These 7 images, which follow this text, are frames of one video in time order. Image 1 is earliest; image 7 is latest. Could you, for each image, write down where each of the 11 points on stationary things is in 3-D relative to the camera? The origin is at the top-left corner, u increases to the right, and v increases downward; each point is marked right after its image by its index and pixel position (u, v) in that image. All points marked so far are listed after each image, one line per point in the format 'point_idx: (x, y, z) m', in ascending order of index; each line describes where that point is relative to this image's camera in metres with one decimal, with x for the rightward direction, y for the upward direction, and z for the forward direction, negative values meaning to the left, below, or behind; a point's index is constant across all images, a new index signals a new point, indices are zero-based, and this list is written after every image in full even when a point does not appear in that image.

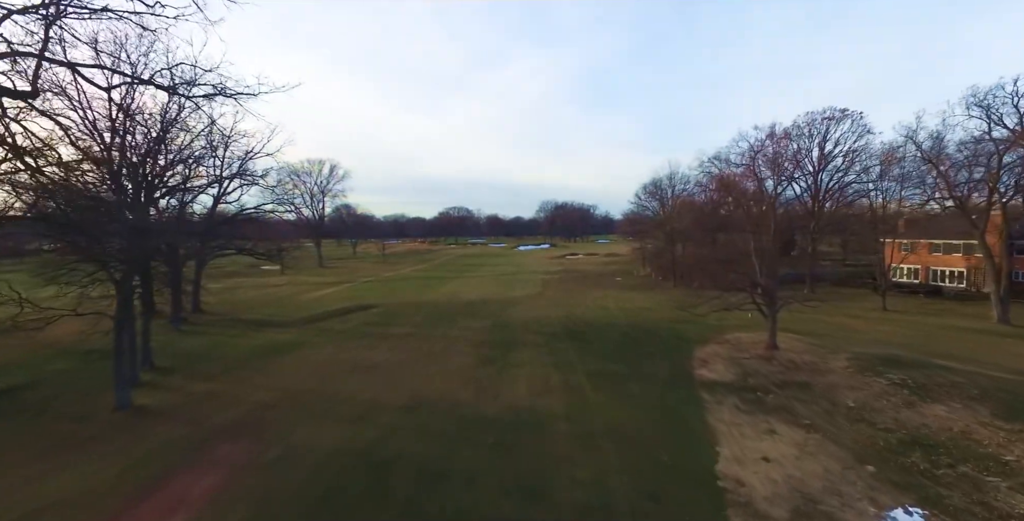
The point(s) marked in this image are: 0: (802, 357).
0: (+8.9, -3.0, +13.7) m
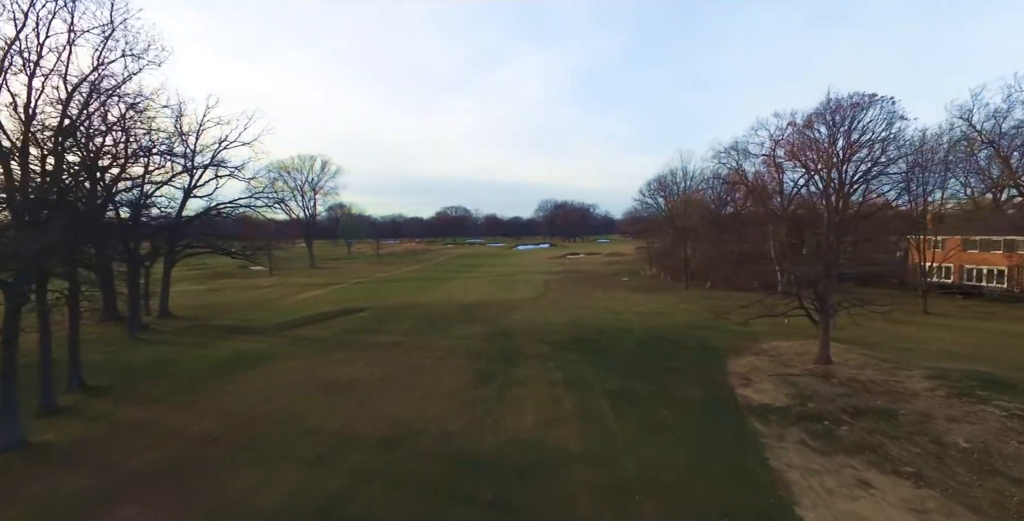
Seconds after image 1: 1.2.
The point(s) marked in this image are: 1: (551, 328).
0: (+9.0, -2.9, +11.3) m
1: (+1.7, -3.0, +19.9) m
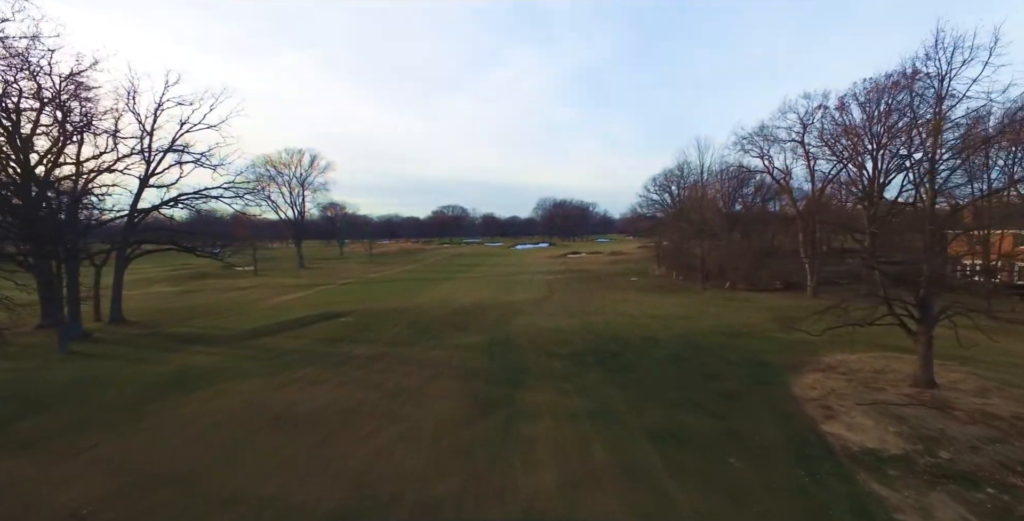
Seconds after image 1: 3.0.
0: (+9.1, -2.7, +8.4) m
1: (+1.9, -2.9, +16.9) m
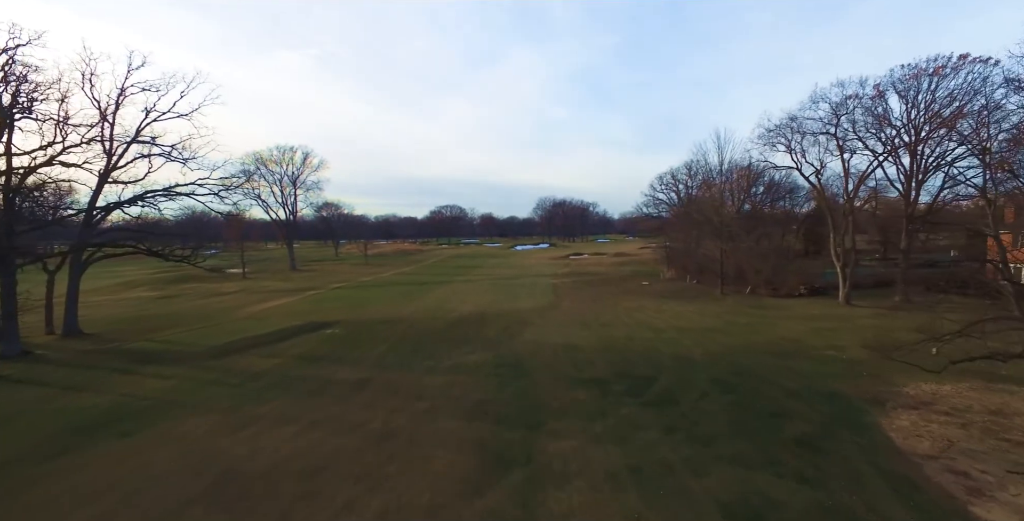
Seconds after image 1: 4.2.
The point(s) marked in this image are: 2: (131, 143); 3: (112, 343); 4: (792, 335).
0: (+9.5, -2.9, +6.0) m
1: (+2.2, -3.1, +14.5) m
2: (-16.8, +5.2, +19.9) m
3: (-15.6, -3.2, +17.5) m
4: (+10.7, -2.9, +17.3) m
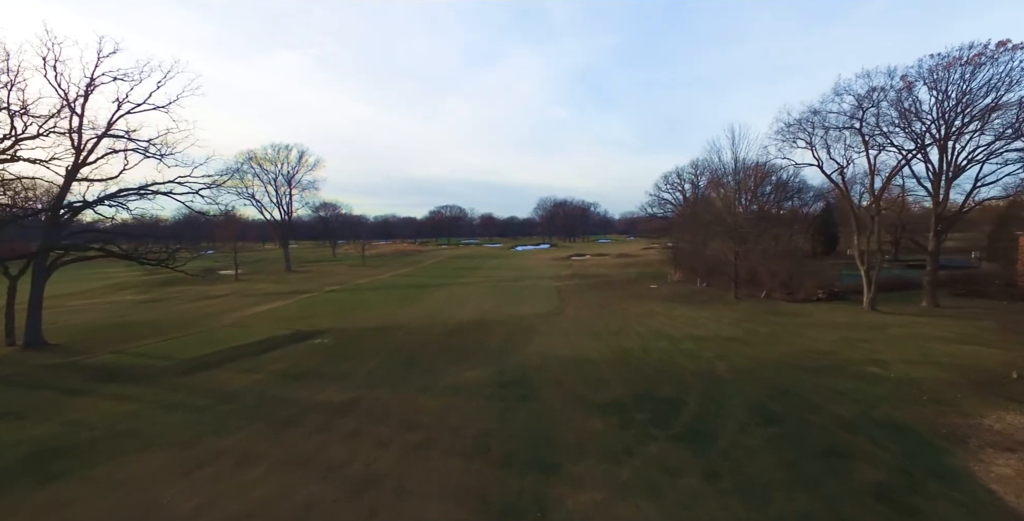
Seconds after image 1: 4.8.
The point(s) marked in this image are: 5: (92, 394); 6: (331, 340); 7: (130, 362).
0: (+9.6, -3.1, +4.5) m
1: (+2.3, -3.3, +12.9) m
2: (-16.7, +5.0, +18.3) m
3: (-15.4, -3.4, +16.0) m
4: (+10.9, -3.0, +15.8) m
5: (-11.2, -3.6, +12.0) m
6: (-7.7, -3.3, +19.1) m
7: (-12.7, -3.4, +15.0) m
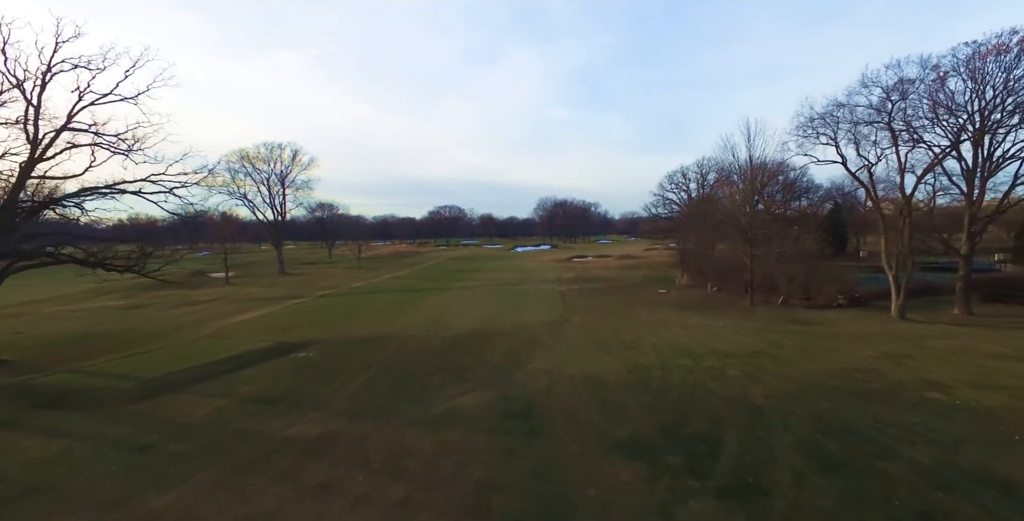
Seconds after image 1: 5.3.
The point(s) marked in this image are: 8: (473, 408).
0: (+9.7, -3.3, +2.8) m
1: (+2.4, -3.5, +11.2) m
2: (-16.6, +4.8, +16.6) m
3: (-15.4, -3.6, +14.2) m
4: (+11.0, -3.2, +14.1) m
5: (-11.1, -3.9, +10.3) m
6: (-7.6, -3.6, +17.4) m
7: (-12.6, -3.6, +13.3) m
8: (-1.0, -3.7, +11.2) m
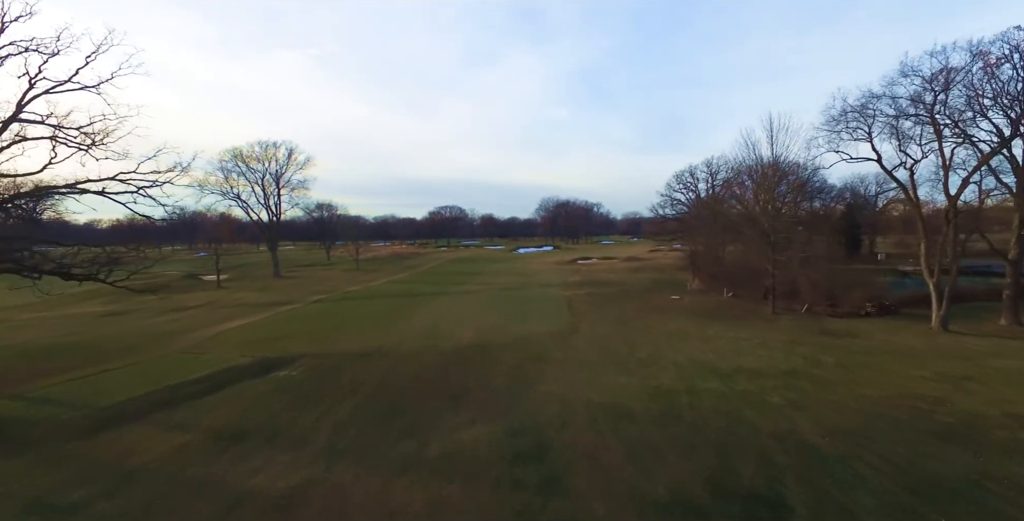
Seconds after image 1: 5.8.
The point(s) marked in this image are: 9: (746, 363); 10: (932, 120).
0: (+9.9, -3.6, +0.9) m
1: (+2.6, -3.8, +9.4) m
2: (-16.4, +4.5, +14.8) m
3: (-15.1, -3.9, +12.4) m
4: (+11.2, -3.5, +12.2) m
5: (-10.9, -4.1, +8.5) m
6: (-7.4, -3.8, +15.5) m
7: (-12.4, -3.9, +11.5) m
8: (-0.8, -3.9, +9.4) m
9: (+8.1, -3.5, +15.5) m
10: (+17.7, +6.0, +19.1) m
